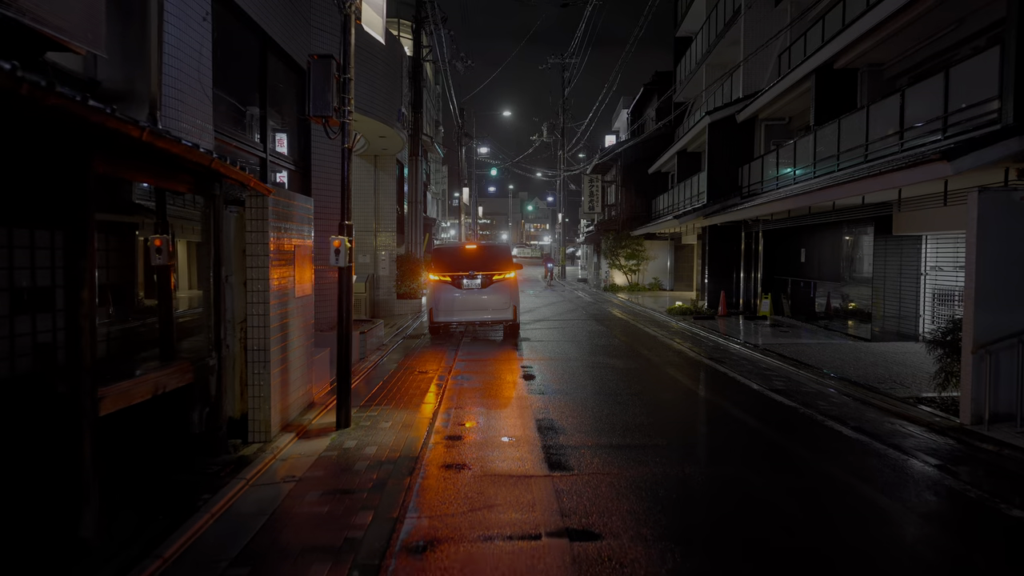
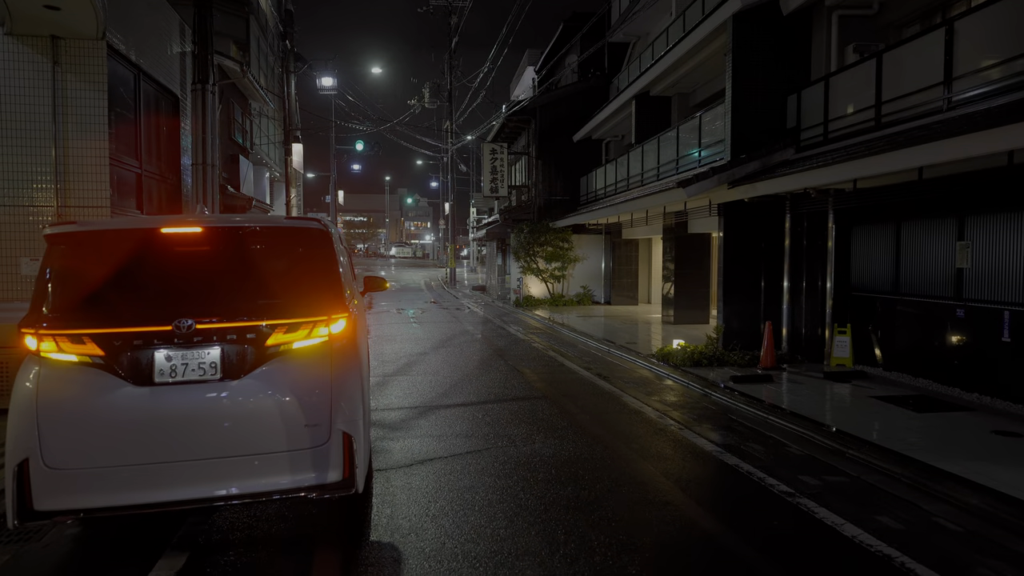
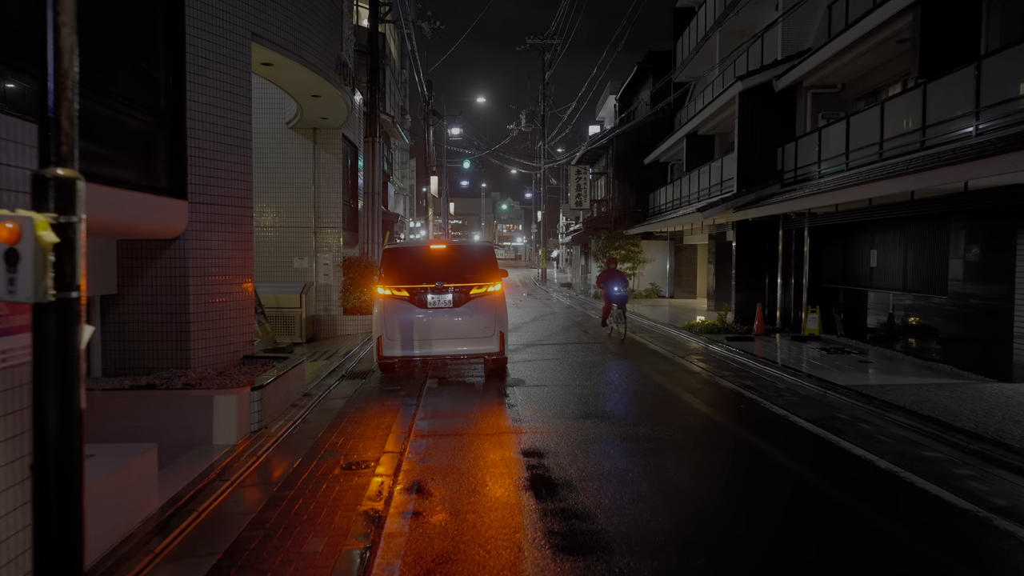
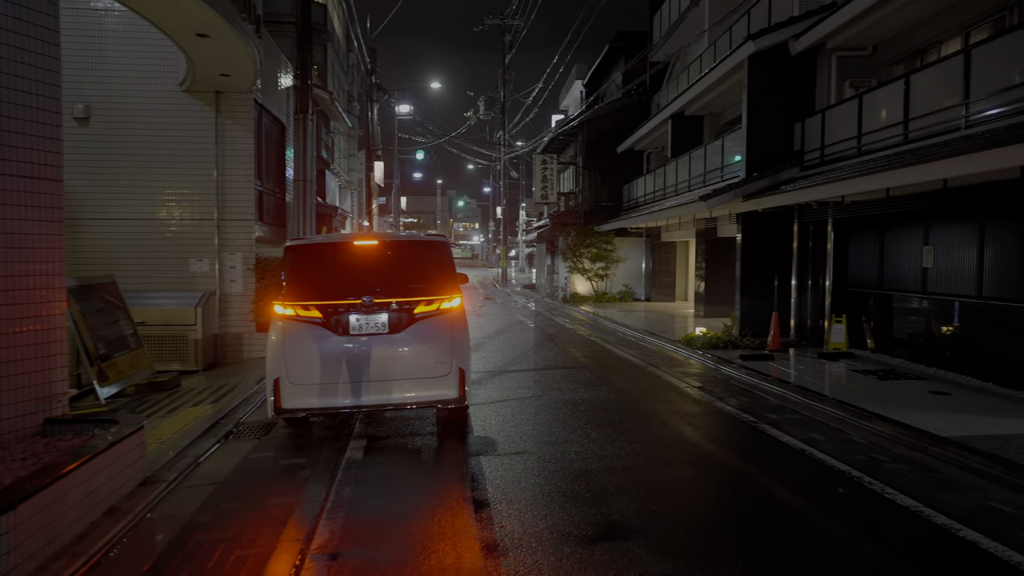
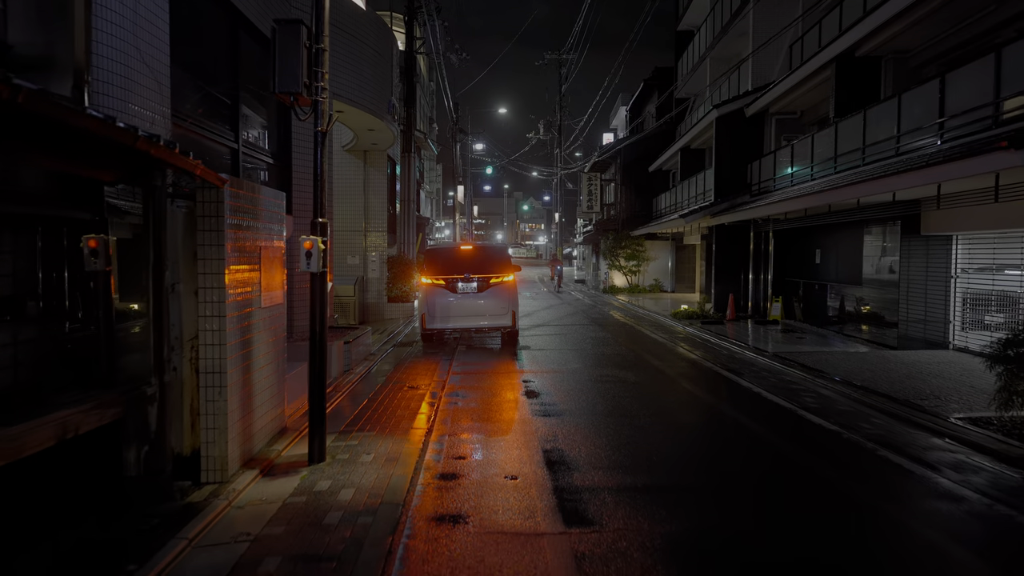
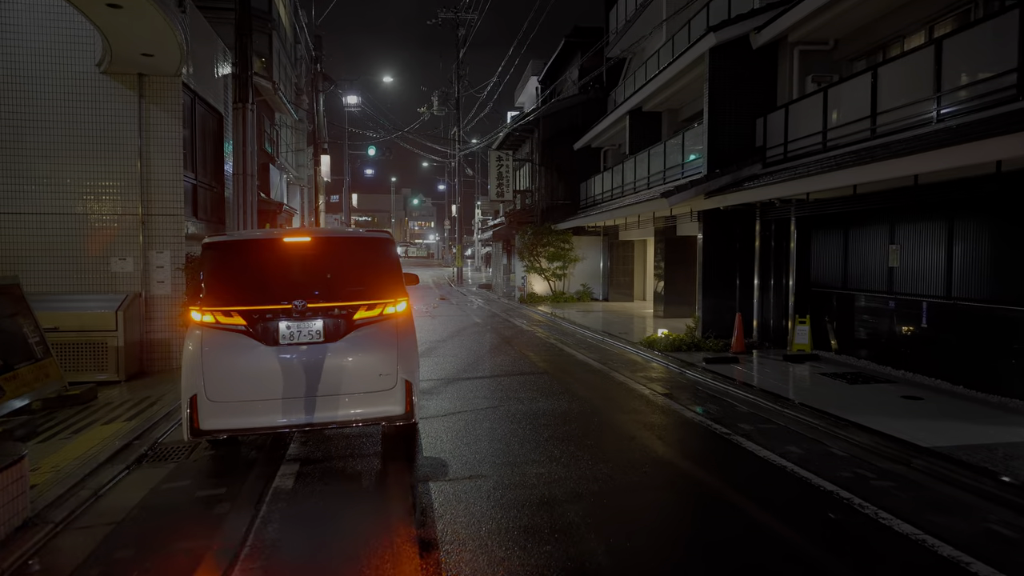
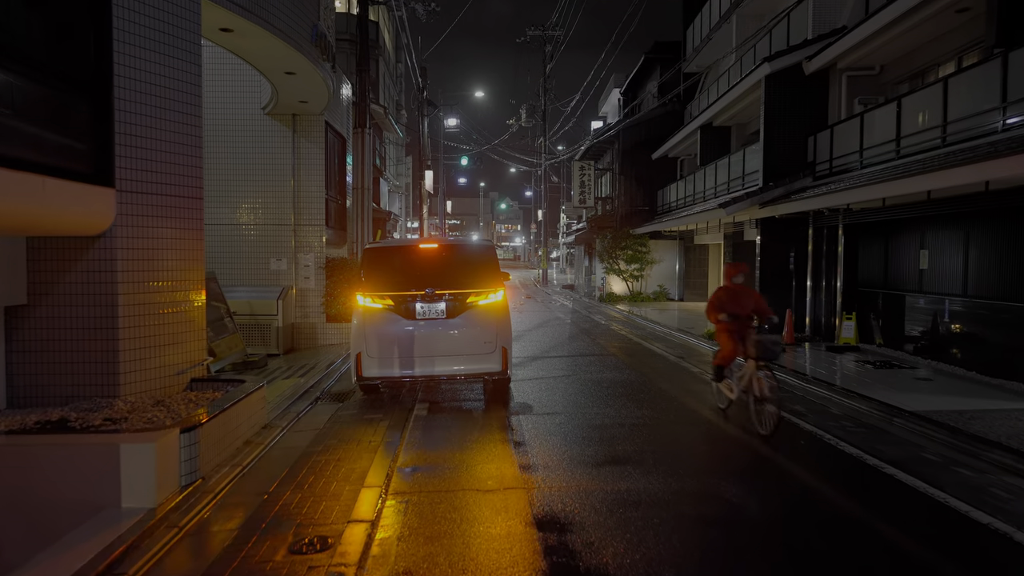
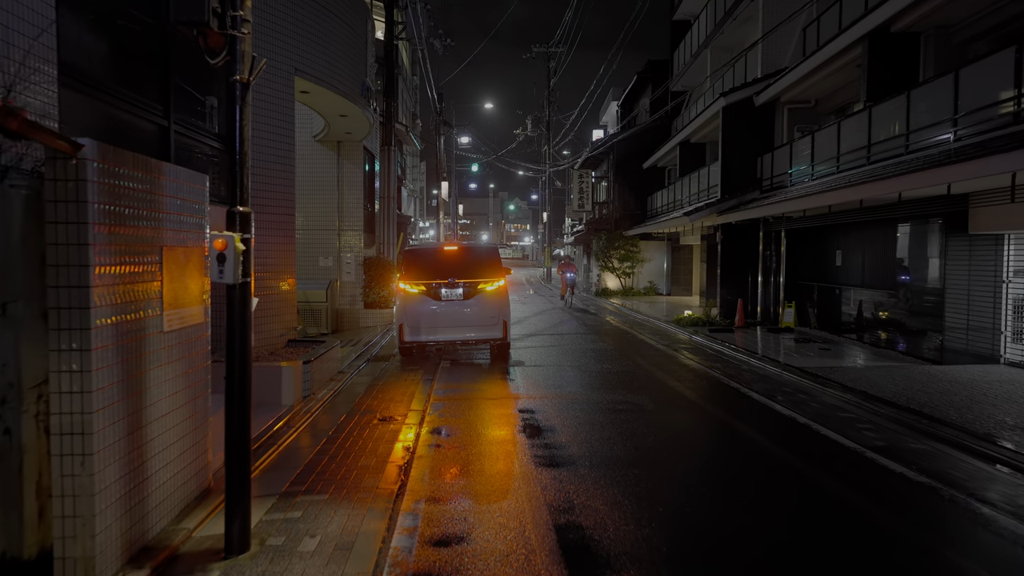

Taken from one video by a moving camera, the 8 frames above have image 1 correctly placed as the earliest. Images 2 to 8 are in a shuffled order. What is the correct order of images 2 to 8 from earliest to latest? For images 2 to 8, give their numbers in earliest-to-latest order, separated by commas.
5, 8, 3, 7, 4, 6, 2
